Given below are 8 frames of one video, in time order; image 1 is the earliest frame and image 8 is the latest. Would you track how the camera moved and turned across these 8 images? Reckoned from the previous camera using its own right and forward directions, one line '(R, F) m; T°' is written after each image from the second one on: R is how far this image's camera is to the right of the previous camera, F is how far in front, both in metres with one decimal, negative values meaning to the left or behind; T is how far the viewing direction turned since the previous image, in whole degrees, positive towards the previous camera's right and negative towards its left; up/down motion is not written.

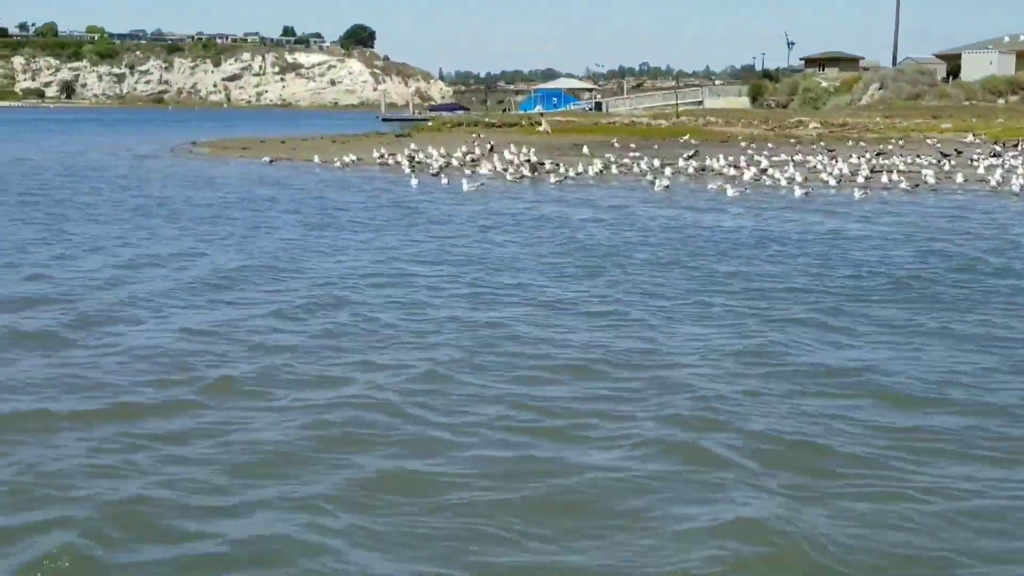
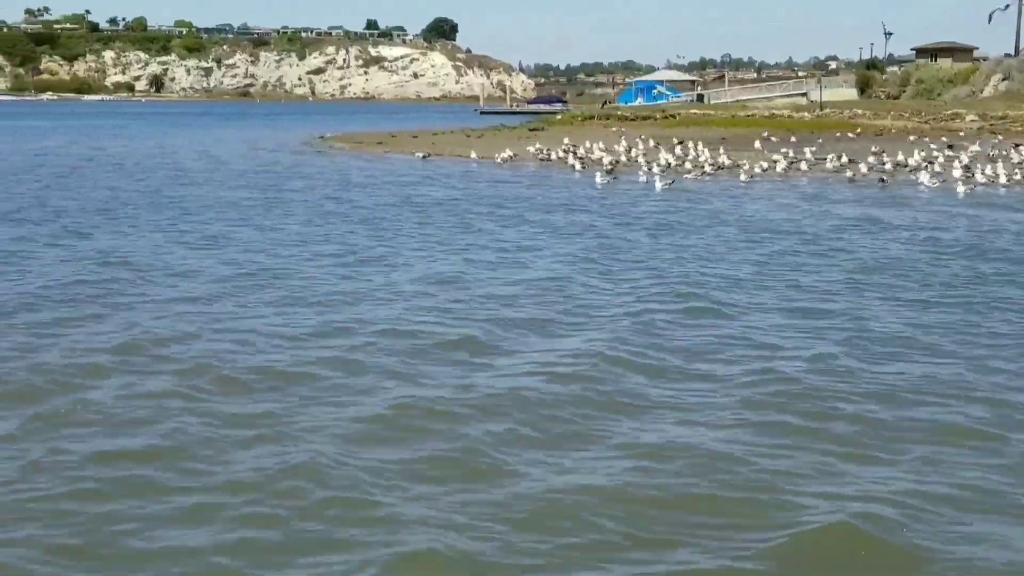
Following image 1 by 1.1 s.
(-3.7, +2.4) m; -3°
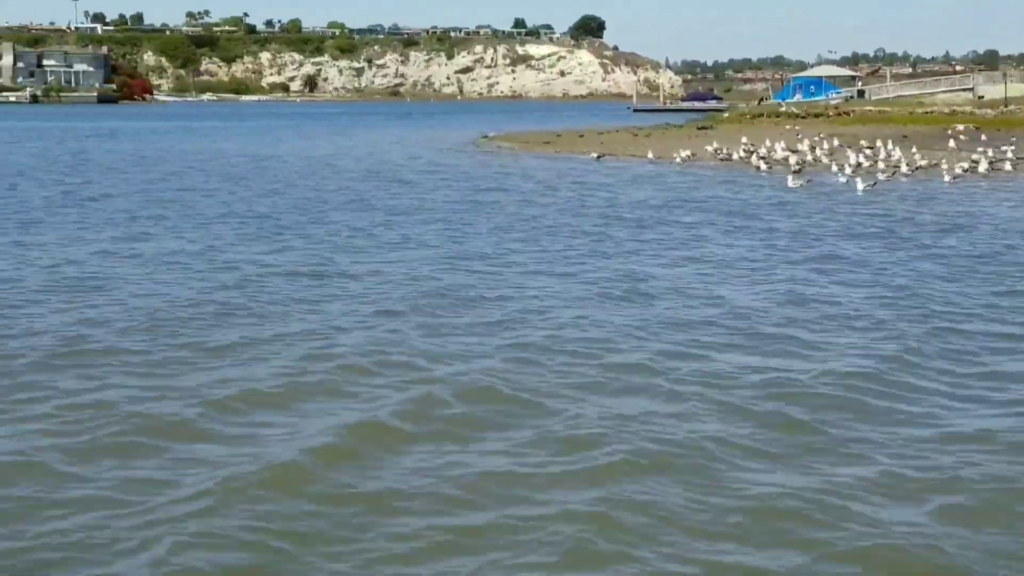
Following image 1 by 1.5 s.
(-1.3, +1.0) m; -6°
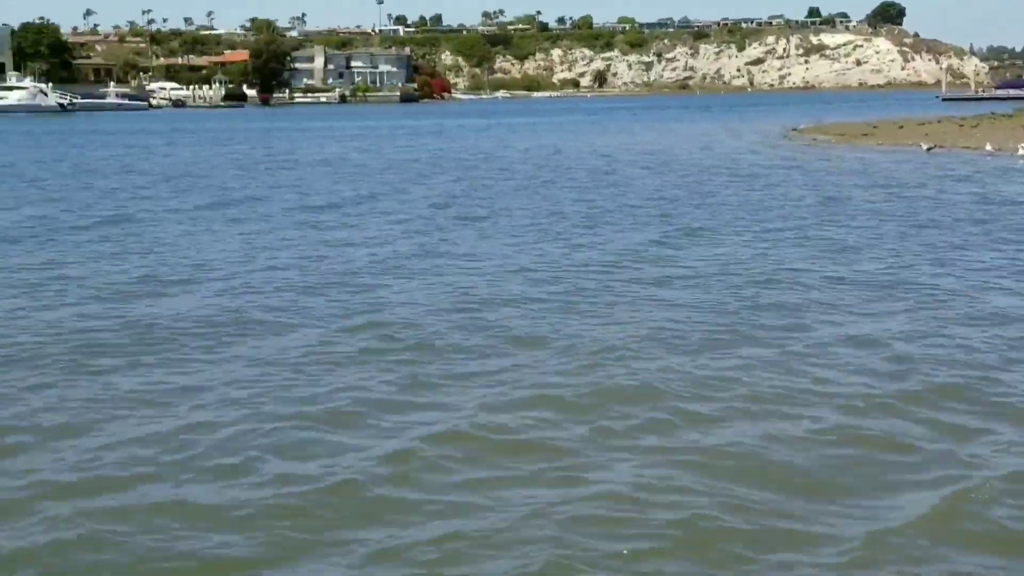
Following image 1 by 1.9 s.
(-1.3, +0.3) m; -13°
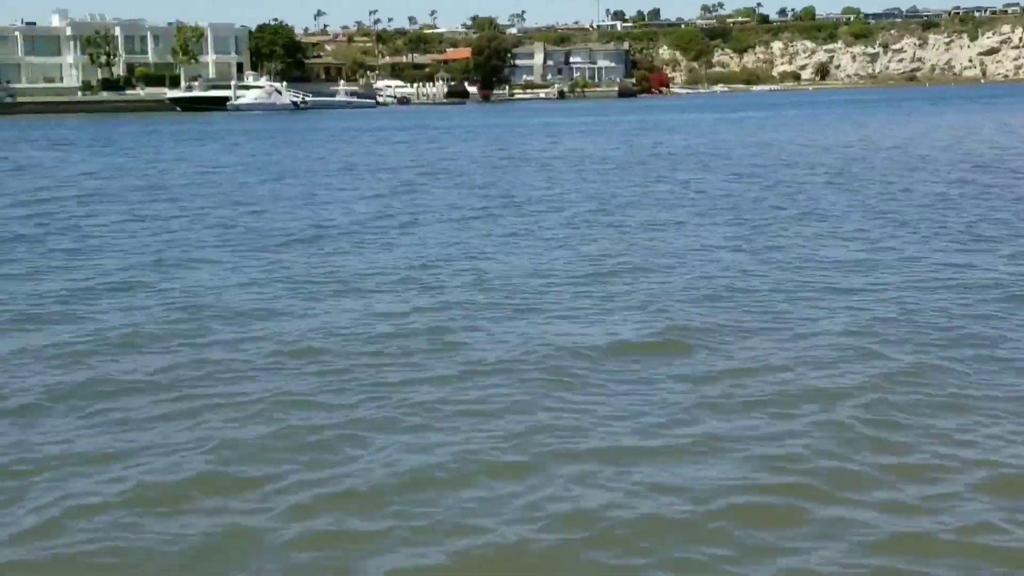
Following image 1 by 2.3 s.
(-0.9, -0.7) m; -10°
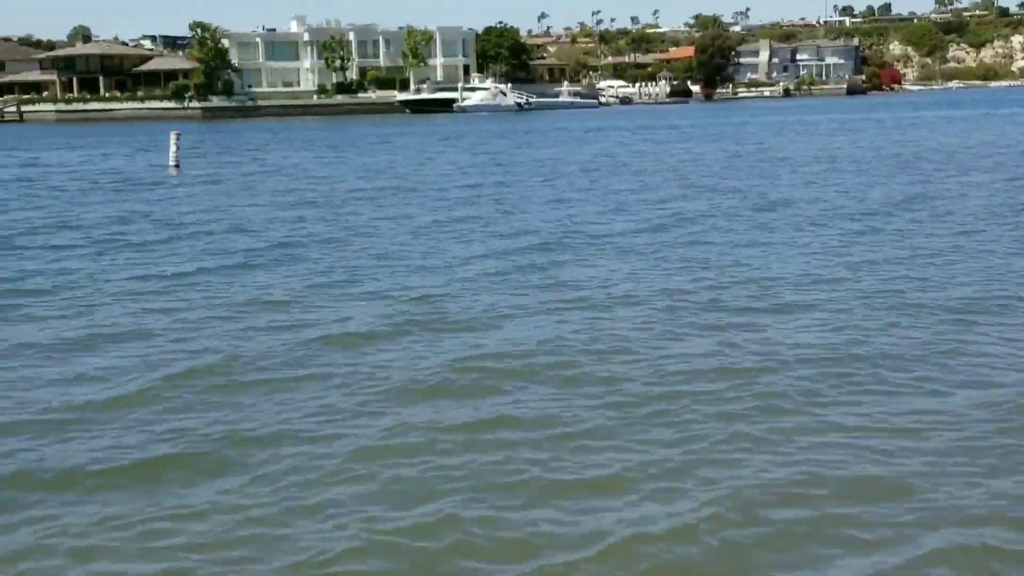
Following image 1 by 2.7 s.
(-0.2, +0.2) m; -10°
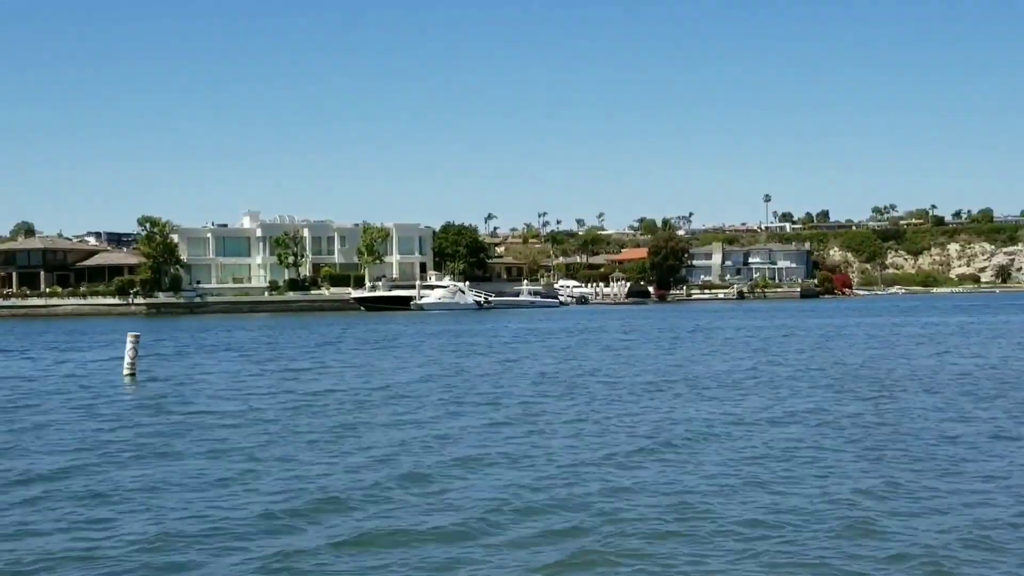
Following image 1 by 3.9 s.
(-0.9, +2.7) m; +3°
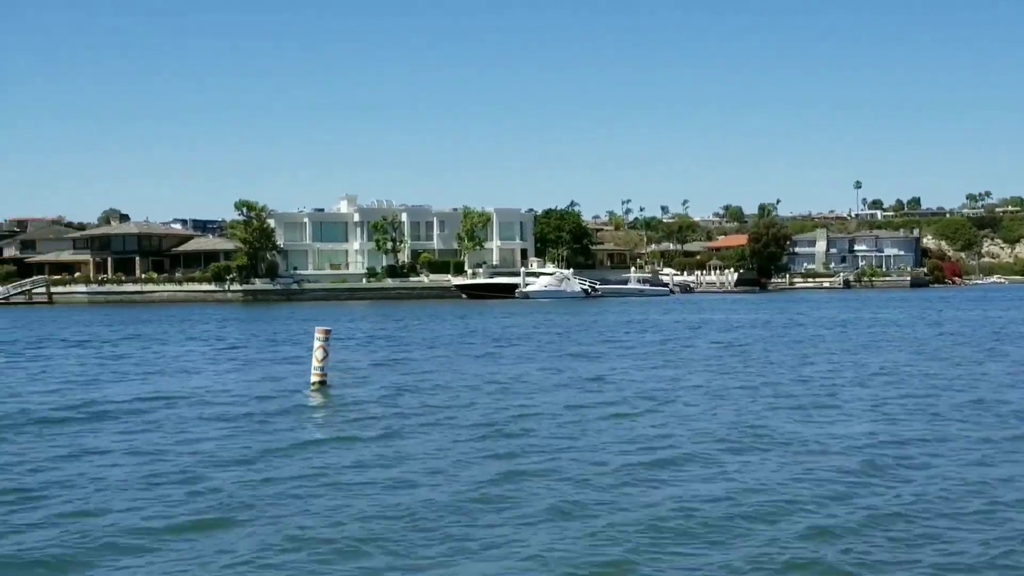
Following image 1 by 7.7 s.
(-1.9, +2.9) m; -4°
